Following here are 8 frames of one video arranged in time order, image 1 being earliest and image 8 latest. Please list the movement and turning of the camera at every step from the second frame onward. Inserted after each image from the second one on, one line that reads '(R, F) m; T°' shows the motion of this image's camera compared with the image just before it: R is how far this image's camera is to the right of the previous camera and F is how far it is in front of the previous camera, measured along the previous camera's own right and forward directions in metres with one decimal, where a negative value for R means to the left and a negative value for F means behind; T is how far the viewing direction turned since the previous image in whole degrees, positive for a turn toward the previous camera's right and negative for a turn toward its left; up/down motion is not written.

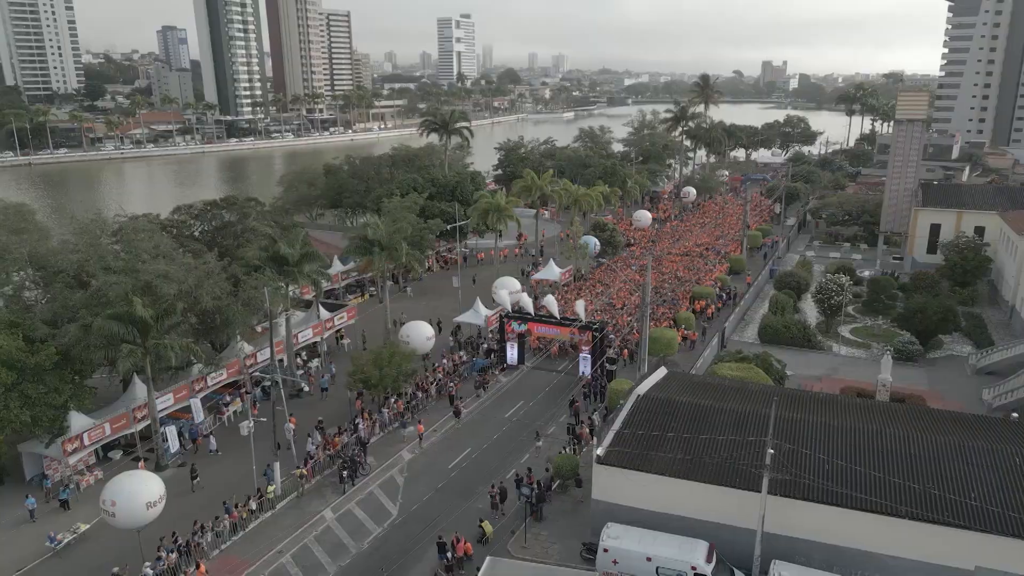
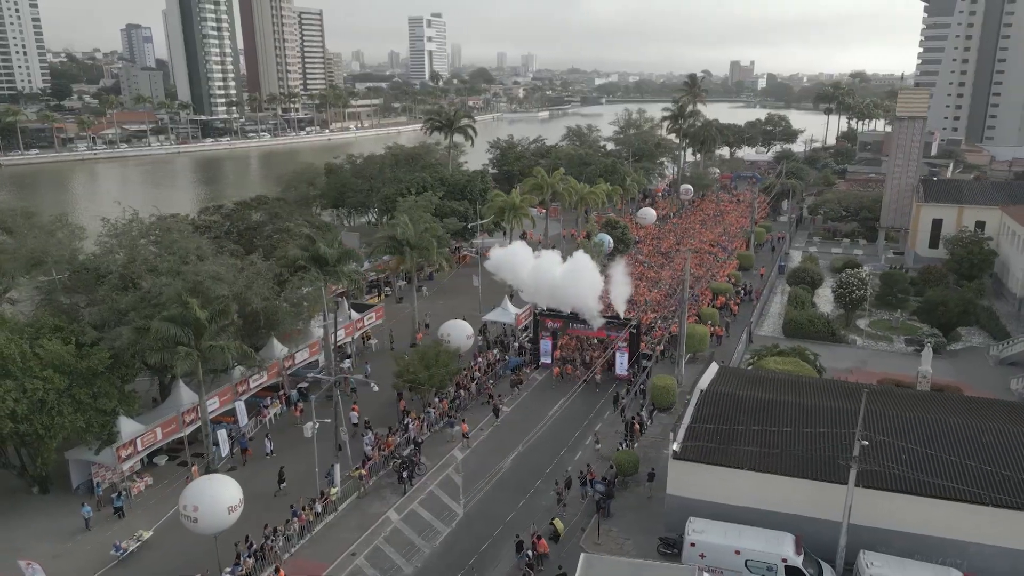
(-3.2, +0.1) m; +2°
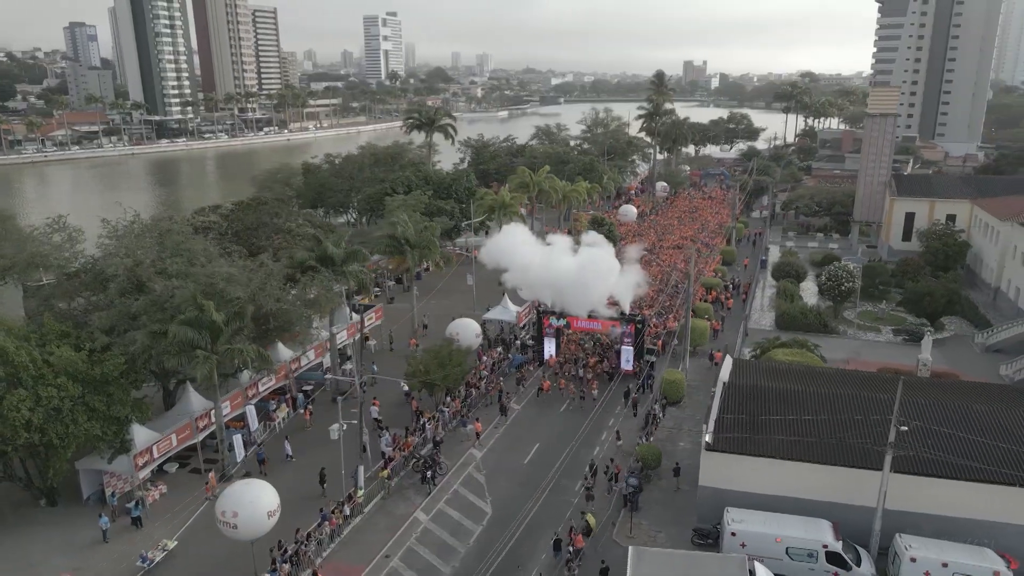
(-2.3, +0.1) m; +3°
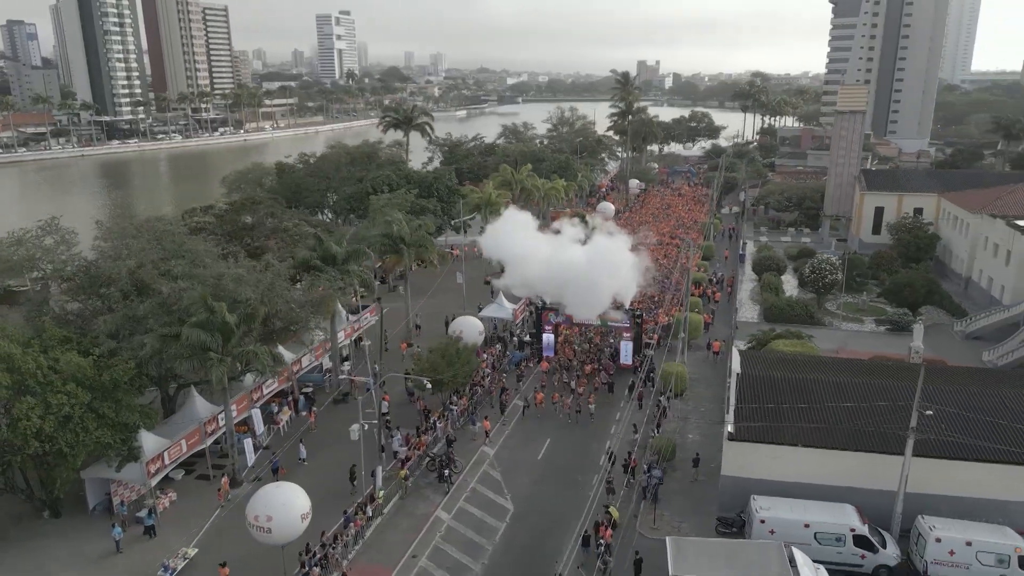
(-2.1, +0.1) m; +3°
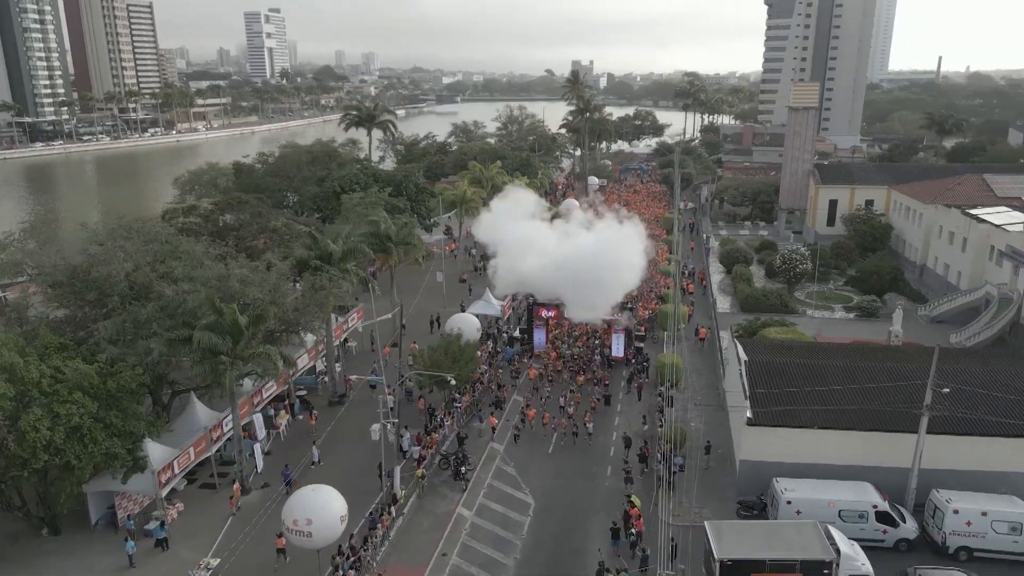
(-2.7, +0.1) m; +5°
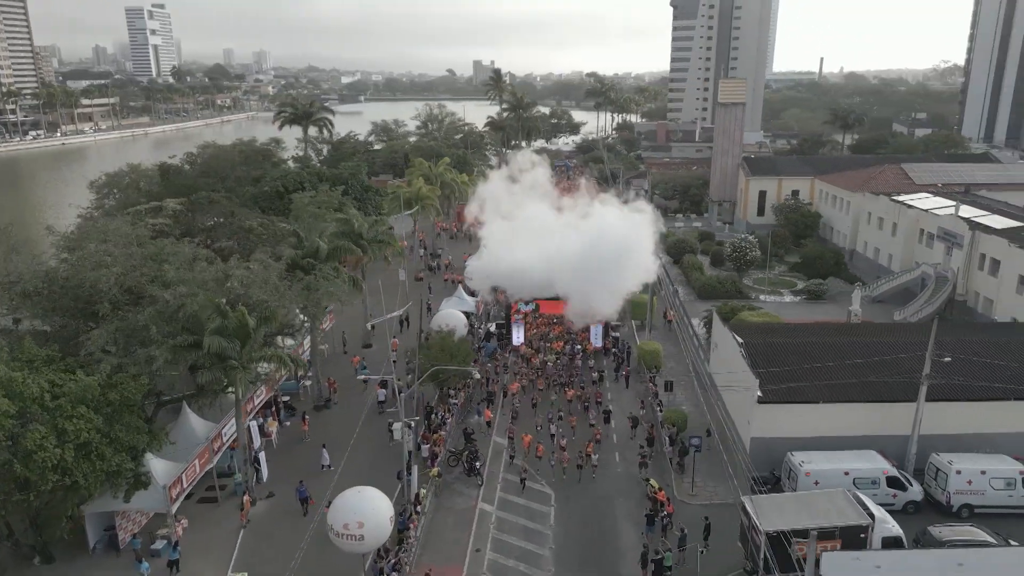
(-3.7, +0.3) m; +7°
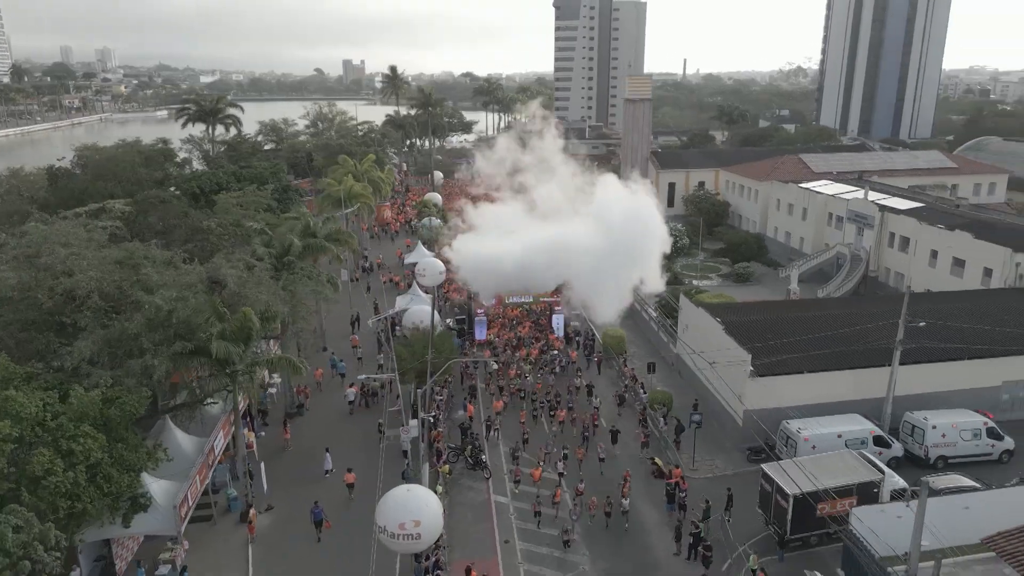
(-4.2, +0.5) m; +9°
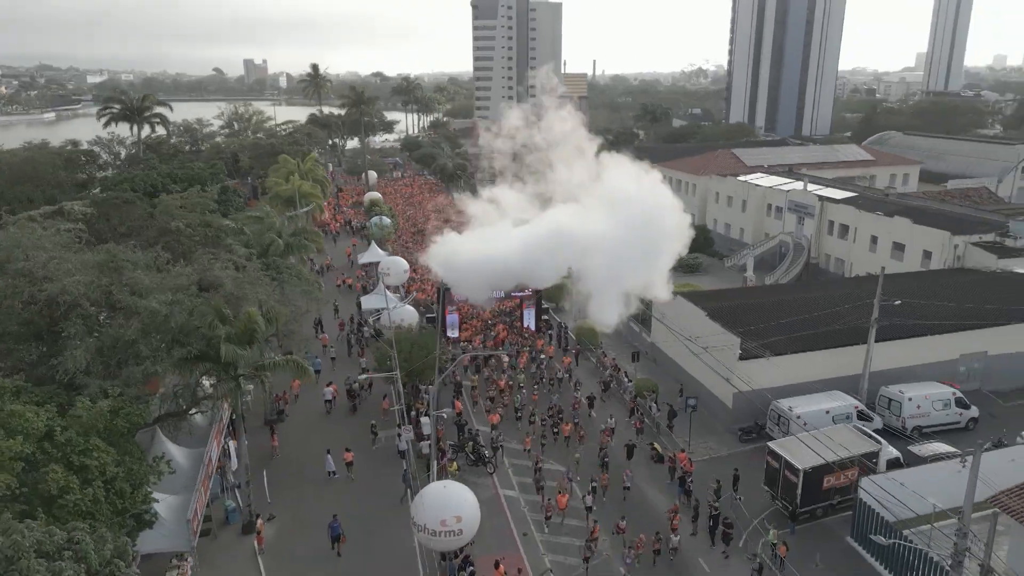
(-2.9, +0.3) m; +7°
